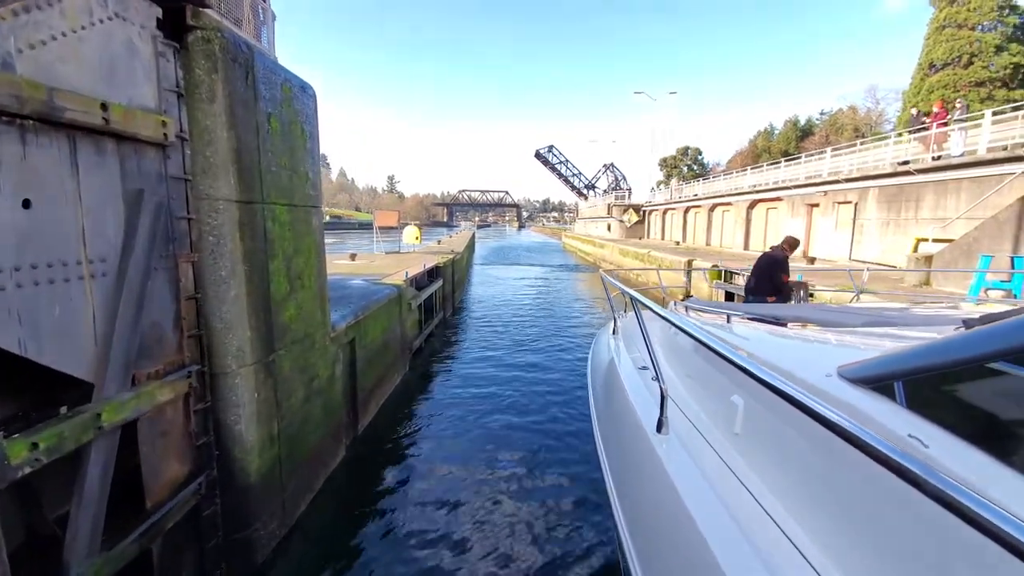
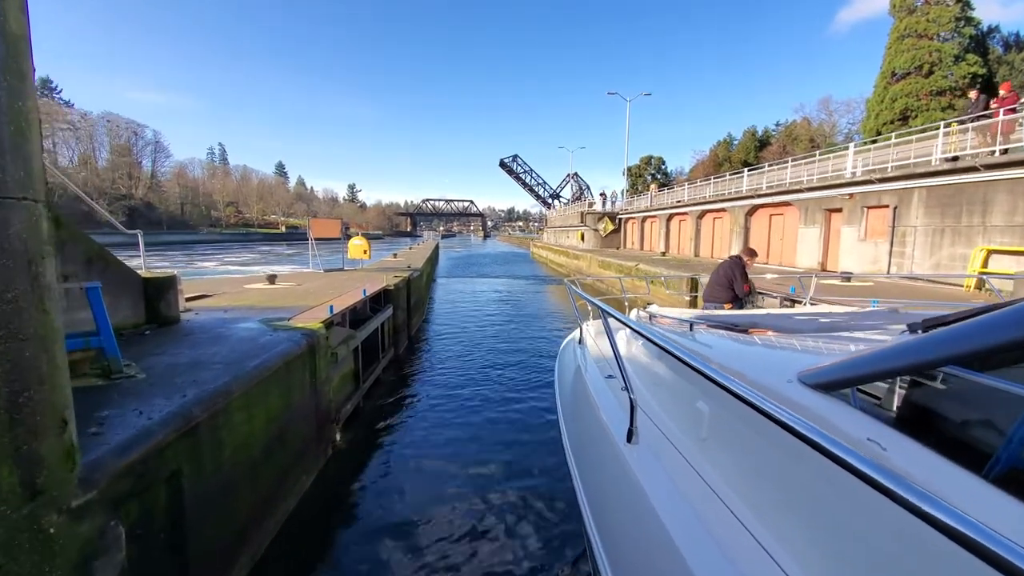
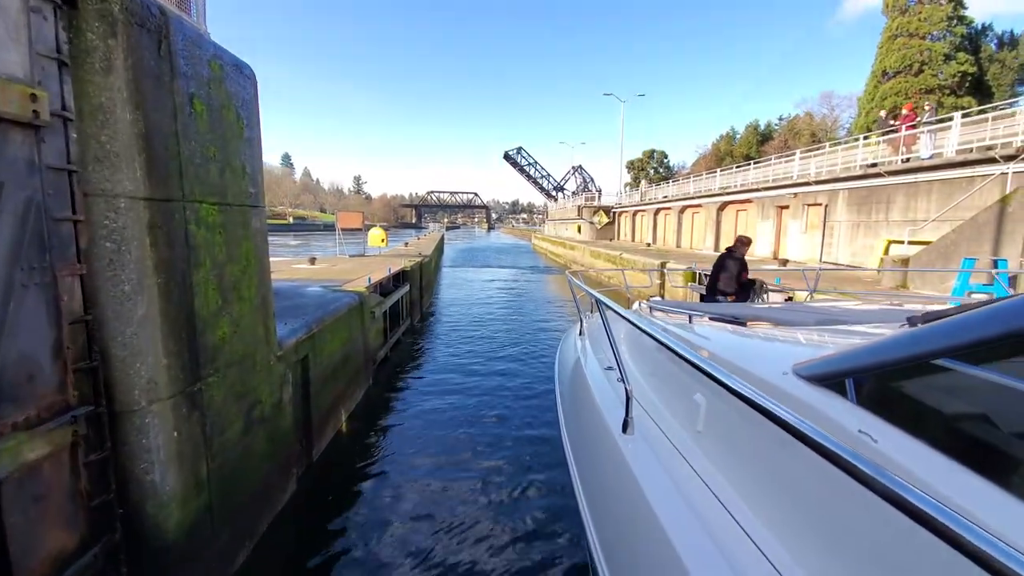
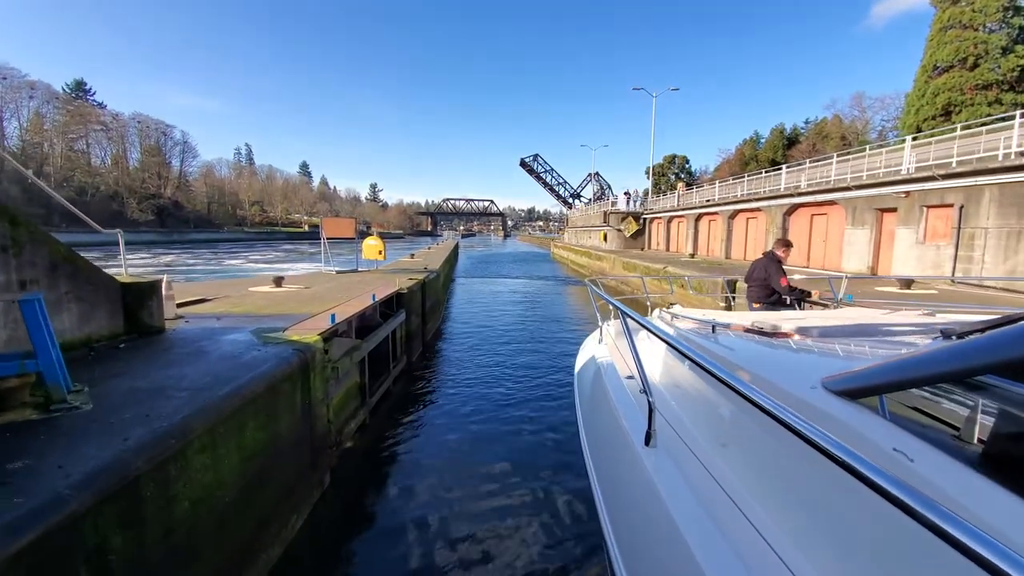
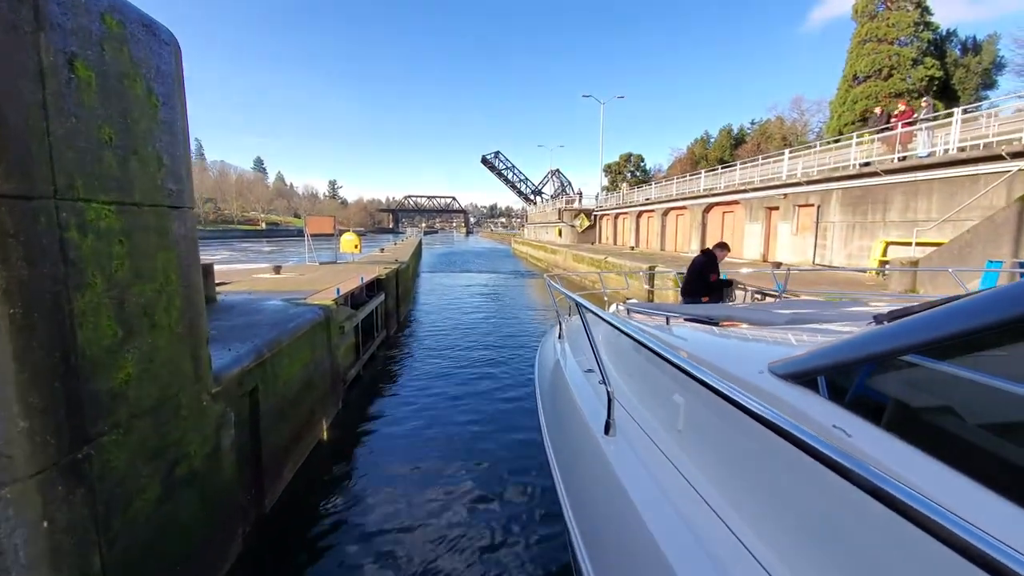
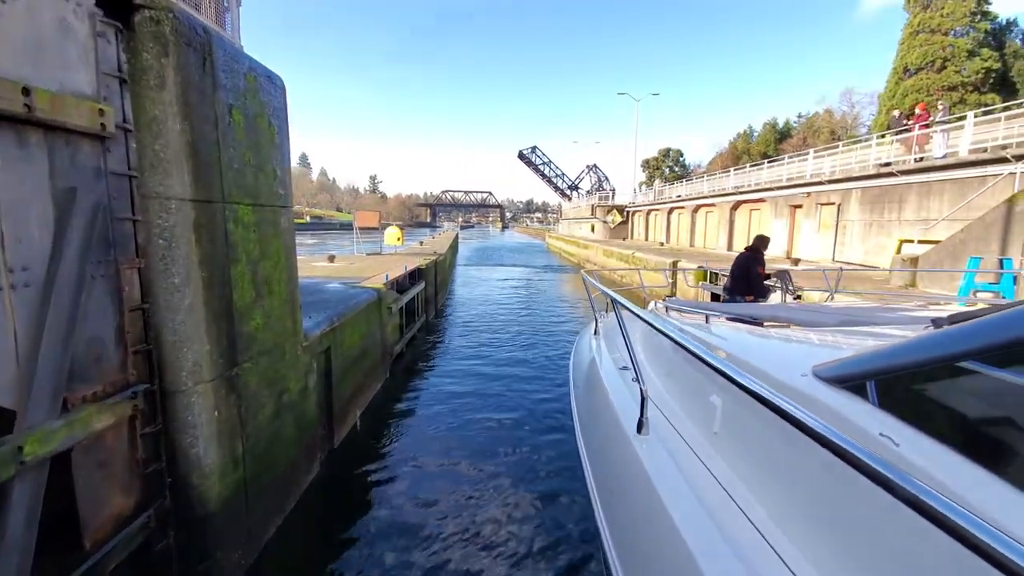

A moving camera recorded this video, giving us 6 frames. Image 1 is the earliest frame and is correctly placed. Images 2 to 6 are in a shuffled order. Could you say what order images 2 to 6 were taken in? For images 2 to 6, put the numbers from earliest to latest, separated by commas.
6, 3, 5, 2, 4
